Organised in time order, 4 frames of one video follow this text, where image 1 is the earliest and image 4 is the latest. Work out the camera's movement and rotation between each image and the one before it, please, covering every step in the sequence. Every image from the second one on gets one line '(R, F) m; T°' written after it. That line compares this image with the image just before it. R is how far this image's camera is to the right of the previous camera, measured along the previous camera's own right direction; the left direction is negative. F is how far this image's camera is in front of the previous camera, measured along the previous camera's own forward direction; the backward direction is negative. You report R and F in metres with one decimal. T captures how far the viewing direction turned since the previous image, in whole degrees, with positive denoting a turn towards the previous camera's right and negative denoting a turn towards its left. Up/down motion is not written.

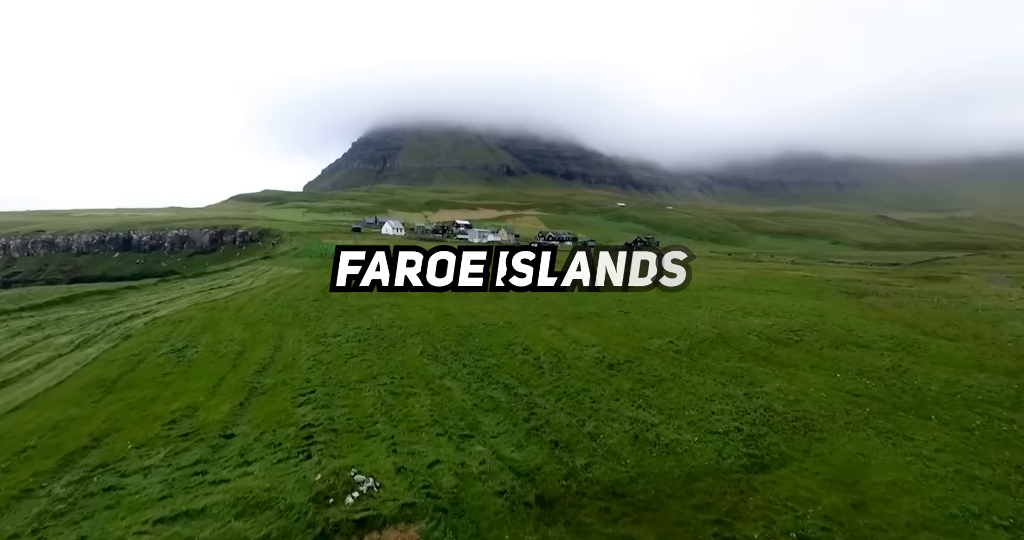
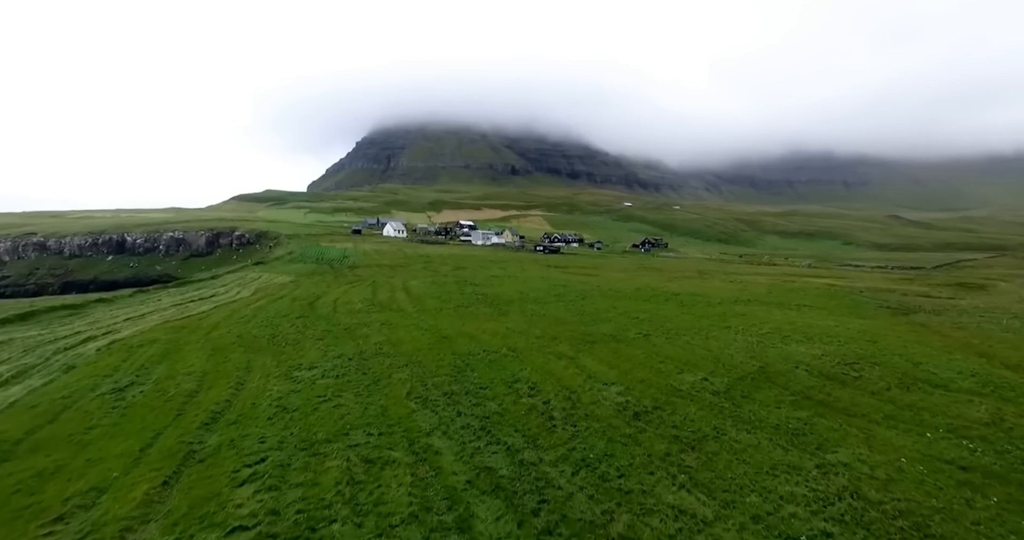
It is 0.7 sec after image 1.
(0.0, +4.1) m; -1°
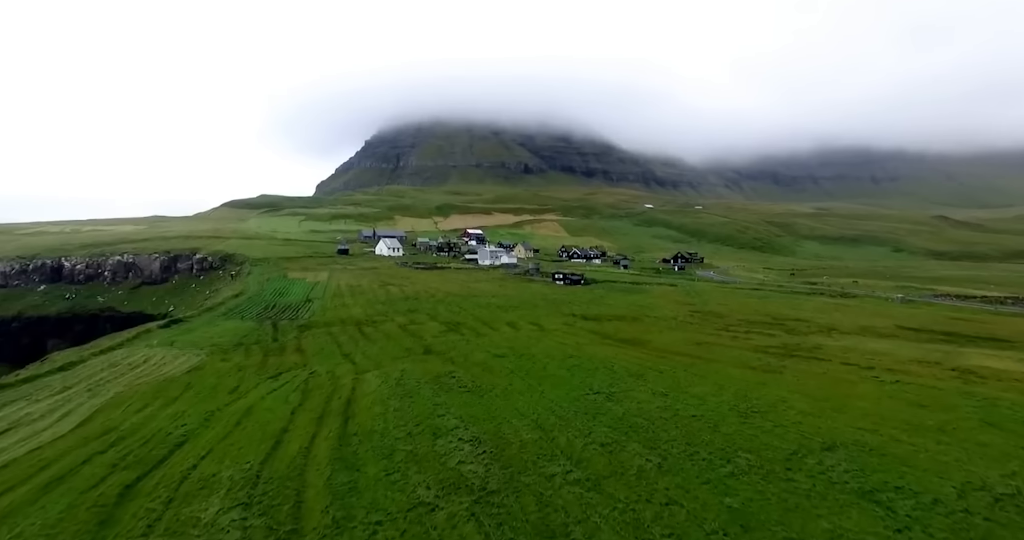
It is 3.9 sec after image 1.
(0.0, +22.5) m; -1°
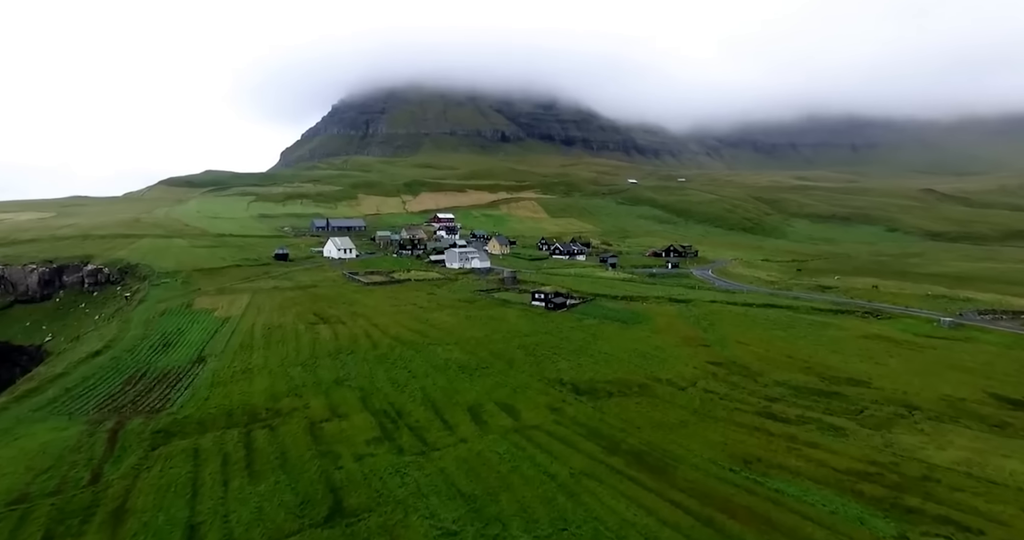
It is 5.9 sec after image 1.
(+1.3, +18.7) m; +2°
